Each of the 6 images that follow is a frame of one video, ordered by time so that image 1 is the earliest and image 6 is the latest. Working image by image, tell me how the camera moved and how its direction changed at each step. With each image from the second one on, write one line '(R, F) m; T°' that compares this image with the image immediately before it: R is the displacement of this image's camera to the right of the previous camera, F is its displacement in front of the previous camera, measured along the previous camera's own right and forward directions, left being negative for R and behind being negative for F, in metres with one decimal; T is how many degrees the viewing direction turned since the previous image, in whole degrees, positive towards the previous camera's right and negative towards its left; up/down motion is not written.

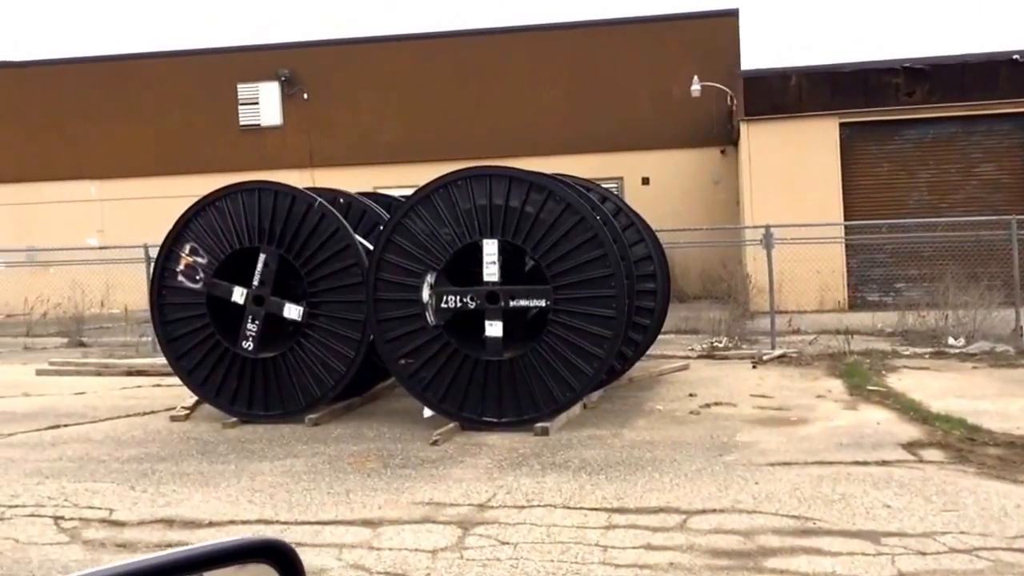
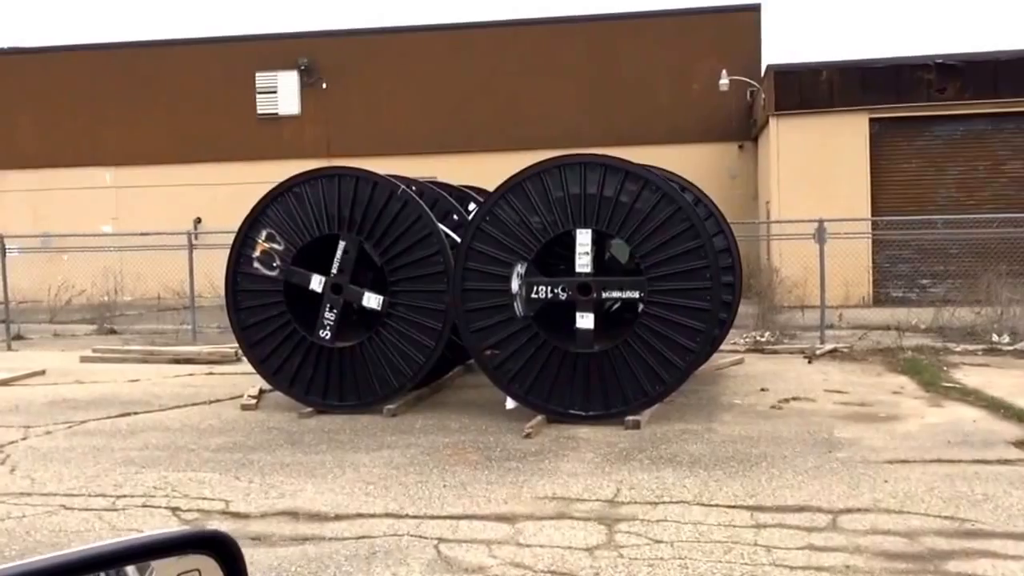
(-0.8, +0.2) m; 0°
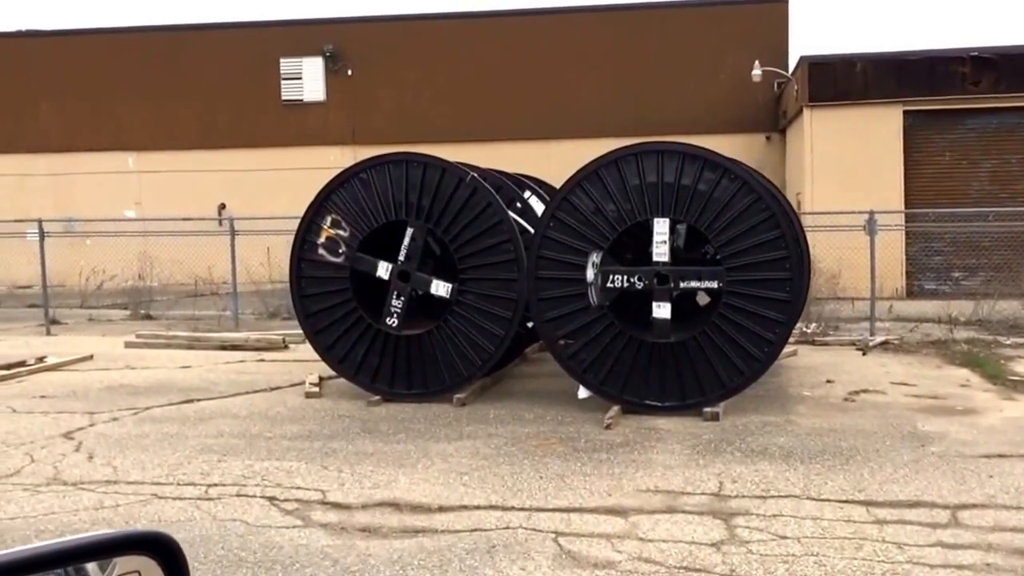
(-0.5, +0.1) m; 0°
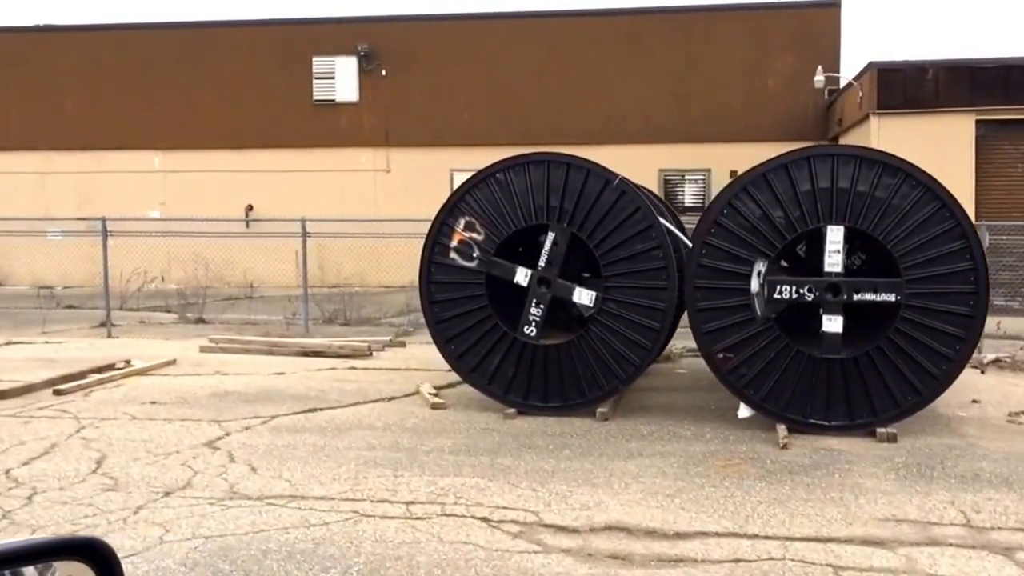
(-1.2, +0.4) m; 0°
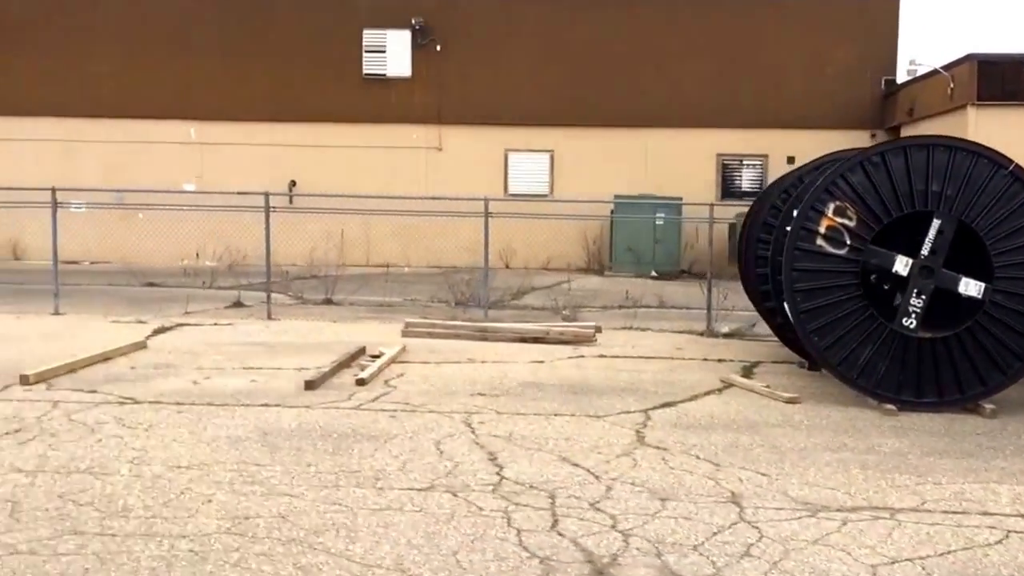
(-3.3, +0.5) m; +1°
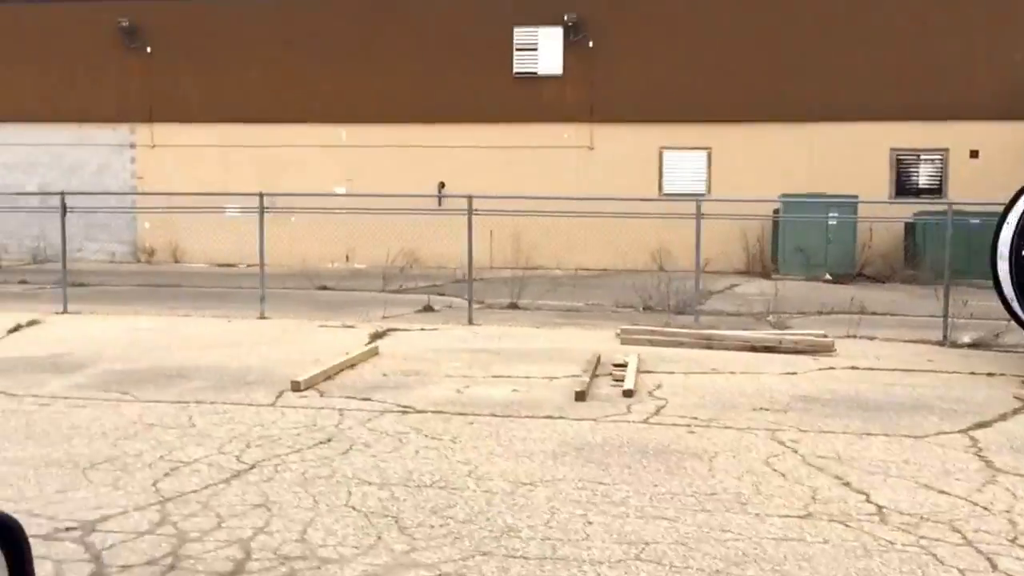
(-1.3, +0.1) m; -8°
